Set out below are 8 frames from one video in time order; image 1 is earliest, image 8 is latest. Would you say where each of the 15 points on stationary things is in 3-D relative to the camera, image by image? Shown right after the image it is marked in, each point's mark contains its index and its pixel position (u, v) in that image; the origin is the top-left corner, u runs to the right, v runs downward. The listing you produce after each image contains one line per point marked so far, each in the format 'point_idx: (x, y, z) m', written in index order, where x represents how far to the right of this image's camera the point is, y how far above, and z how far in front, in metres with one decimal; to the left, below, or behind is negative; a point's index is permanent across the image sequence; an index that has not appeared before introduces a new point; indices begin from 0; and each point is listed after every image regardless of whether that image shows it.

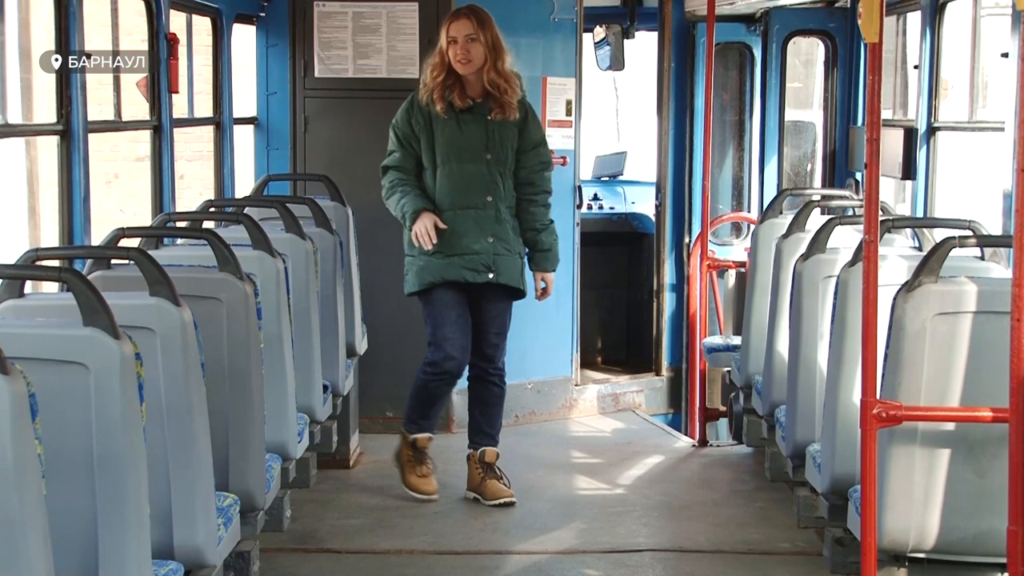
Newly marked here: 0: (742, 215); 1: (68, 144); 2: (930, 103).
0: (+0.7, +0.2, +6.3) m
1: (-0.8, +0.3, +3.8) m
2: (+0.8, +0.4, +4.1) m
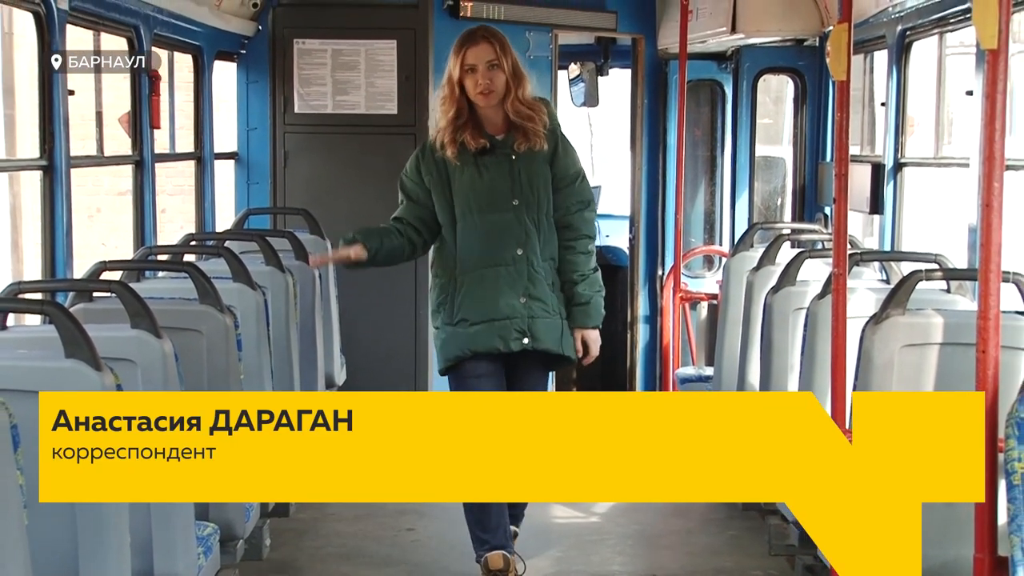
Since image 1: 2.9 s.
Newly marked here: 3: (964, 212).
0: (+0.6, +0.1, +6.4) m
1: (-0.8, +0.2, +3.9) m
2: (+0.7, +0.3, +4.2) m
3: (+0.8, +0.1, +3.8) m
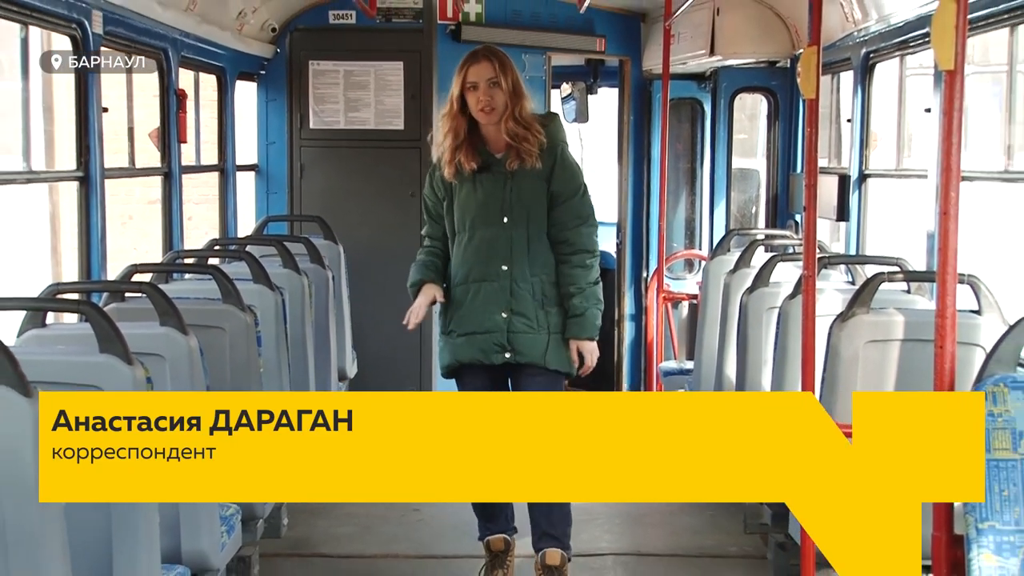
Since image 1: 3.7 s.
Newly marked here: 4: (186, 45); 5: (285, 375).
0: (+0.6, +0.1, +6.8) m
1: (-0.8, +0.2, +4.2) m
2: (+0.7, +0.3, +4.6) m
3: (+0.8, +0.1, +4.1) m
4: (-0.7, +0.5, +4.8) m
5: (-0.4, -0.2, +4.2) m
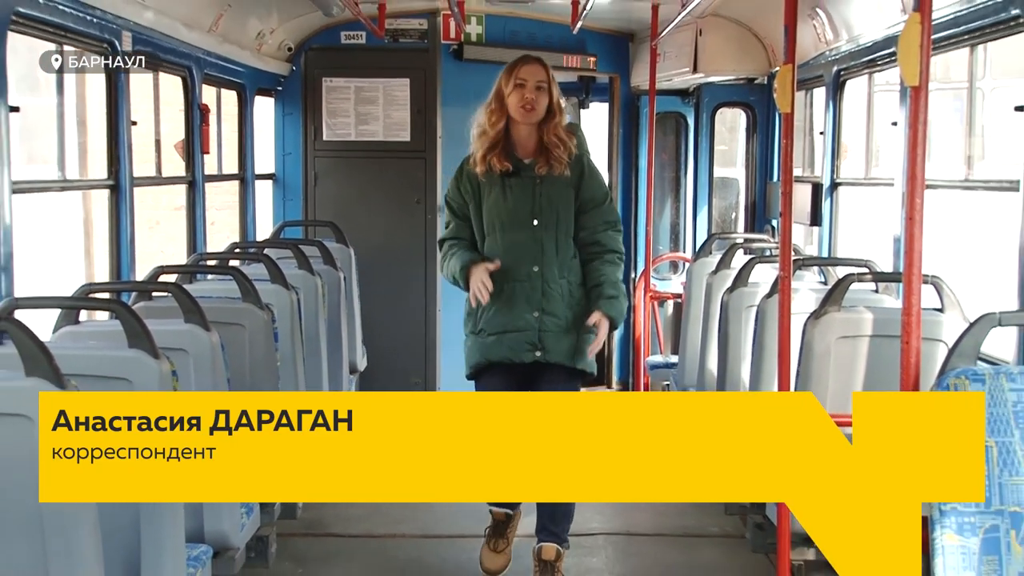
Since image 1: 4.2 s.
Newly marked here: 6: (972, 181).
0: (+0.5, +0.1, +7.1) m
1: (-0.8, +0.2, +4.6) m
2: (+0.7, +0.3, +4.9) m
3: (+0.8, +0.1, +4.5) m
4: (-0.7, +0.5, +5.2) m
5: (-0.5, -0.2, +4.6) m
6: (+1.0, +0.2, +4.5) m
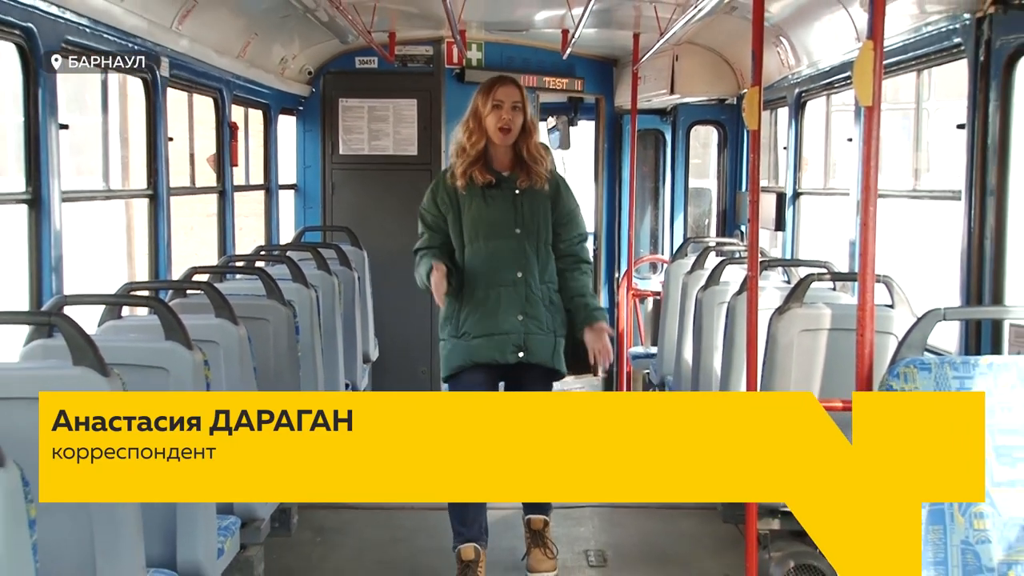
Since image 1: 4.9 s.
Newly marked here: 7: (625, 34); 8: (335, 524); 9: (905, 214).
0: (+0.5, +0.1, +7.7) m
1: (-0.8, +0.2, +5.1) m
2: (+0.7, +0.3, +5.5) m
3: (+0.8, +0.1, +5.0) m
4: (-0.7, +0.5, +5.7) m
5: (-0.5, -0.2, +5.1) m
6: (+1.0, +0.2, +5.1) m
7: (+0.3, +0.7, +6.2) m
8: (-0.4, -0.6, +5.4) m
9: (+1.0, +0.2, +5.2) m
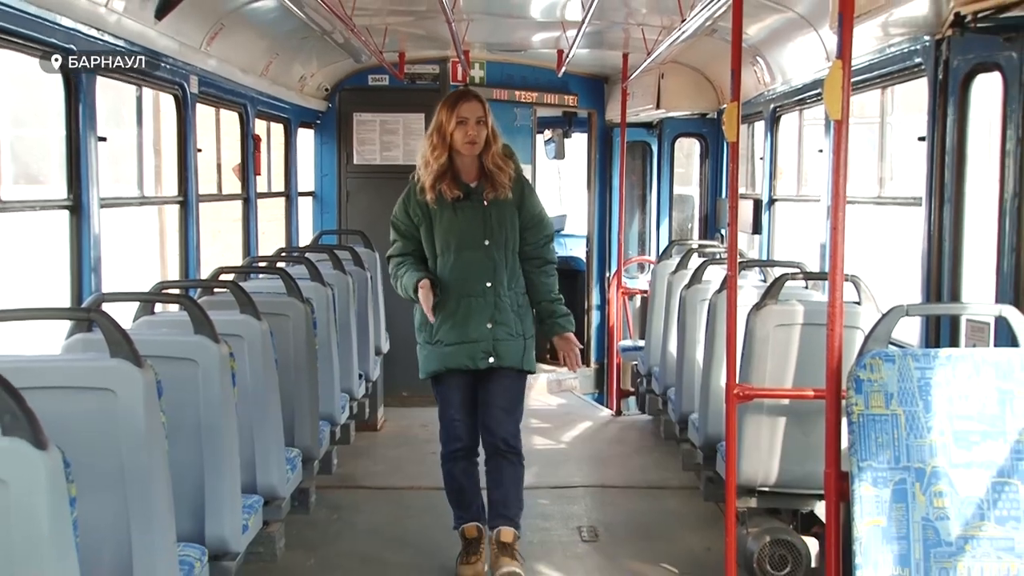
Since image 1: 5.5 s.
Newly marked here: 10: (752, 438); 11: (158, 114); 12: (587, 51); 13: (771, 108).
0: (+0.5, +0.1, +8.1) m
1: (-0.8, +0.2, +5.6) m
2: (+0.7, +0.3, +5.9) m
3: (+0.8, +0.1, +5.5) m
4: (-0.7, +0.5, +6.2) m
5: (-0.5, -0.2, +5.6) m
6: (+1.0, +0.2, +5.6) m
7: (+0.3, +0.7, +6.7) m
8: (-0.4, -0.6, +5.9) m
9: (+1.0, +0.2, +5.7) m
10: (+0.5, -0.3, +4.7) m
11: (-0.9, +0.4, +5.4) m
12: (+0.2, +0.7, +6.8) m
13: (+0.7, +0.5, +6.0) m
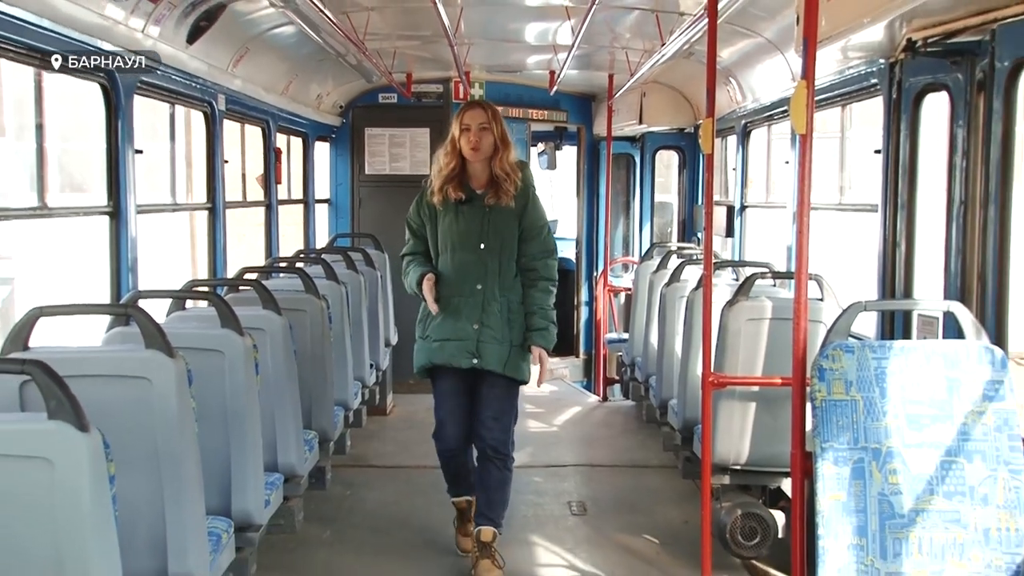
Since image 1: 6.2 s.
0: (+0.5, +0.1, +8.7) m
1: (-0.9, +0.2, +6.2) m
2: (+0.7, +0.3, +6.5) m
3: (+0.8, +0.1, +6.1) m
4: (-0.7, +0.6, +6.8) m
5: (-0.5, -0.2, +6.2) m
6: (+1.0, +0.2, +6.2) m
7: (+0.3, +0.7, +7.3) m
8: (-0.5, -0.6, +6.5) m
9: (+0.9, +0.2, +6.3) m
10: (+0.5, -0.3, +5.3) m
11: (-0.9, +0.4, +6.0) m
12: (+0.2, +0.7, +7.4) m
13: (+0.7, +0.5, +6.6) m
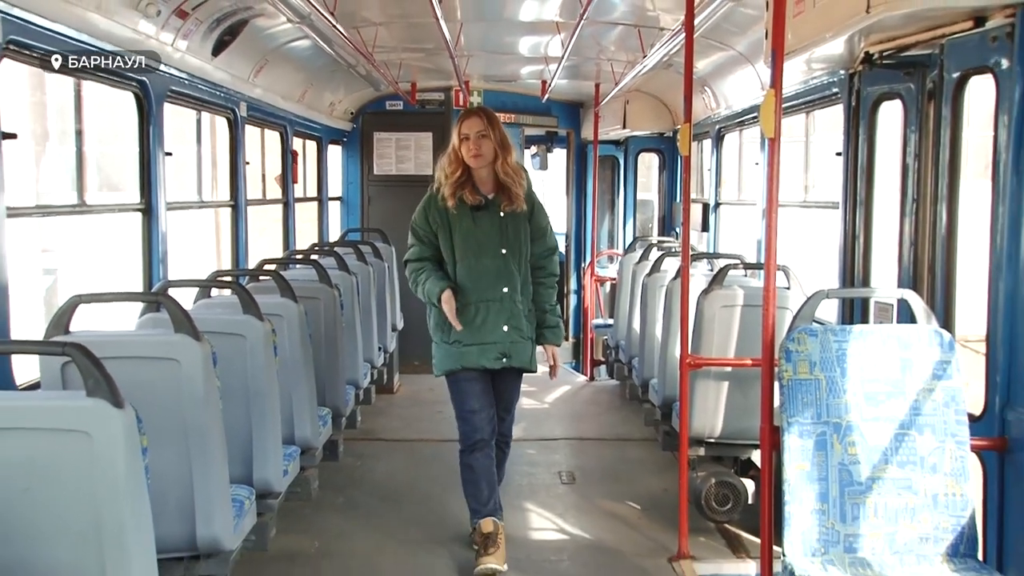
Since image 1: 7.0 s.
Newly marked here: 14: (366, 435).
0: (+0.5, +0.2, +9.4) m
1: (-0.9, +0.2, +6.8) m
2: (+0.7, +0.3, +7.2) m
3: (+0.8, +0.2, +6.8) m
4: (-0.8, +0.6, +7.4) m
5: (-0.5, -0.1, +6.8) m
6: (+0.9, +0.3, +6.8) m
7: (+0.3, +0.8, +8.0) m
8: (-0.5, -0.5, +7.1) m
9: (+0.9, +0.2, +6.9) m
10: (+0.5, -0.3, +5.9) m
11: (-0.9, +0.5, +6.6) m
12: (+0.2, +0.8, +8.0) m
13: (+0.7, +0.5, +7.2) m
14: (-0.5, -0.5, +7.1) m
